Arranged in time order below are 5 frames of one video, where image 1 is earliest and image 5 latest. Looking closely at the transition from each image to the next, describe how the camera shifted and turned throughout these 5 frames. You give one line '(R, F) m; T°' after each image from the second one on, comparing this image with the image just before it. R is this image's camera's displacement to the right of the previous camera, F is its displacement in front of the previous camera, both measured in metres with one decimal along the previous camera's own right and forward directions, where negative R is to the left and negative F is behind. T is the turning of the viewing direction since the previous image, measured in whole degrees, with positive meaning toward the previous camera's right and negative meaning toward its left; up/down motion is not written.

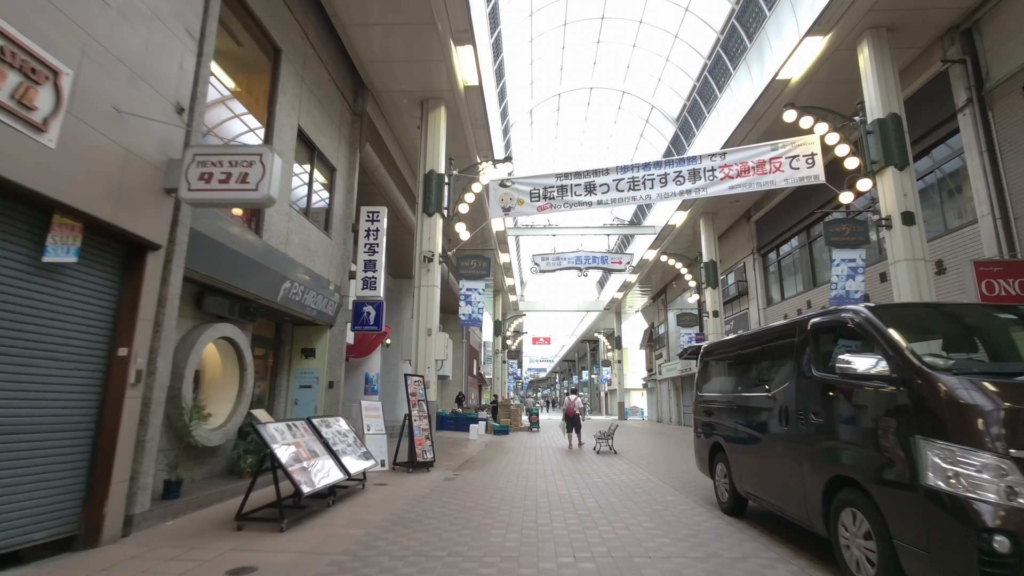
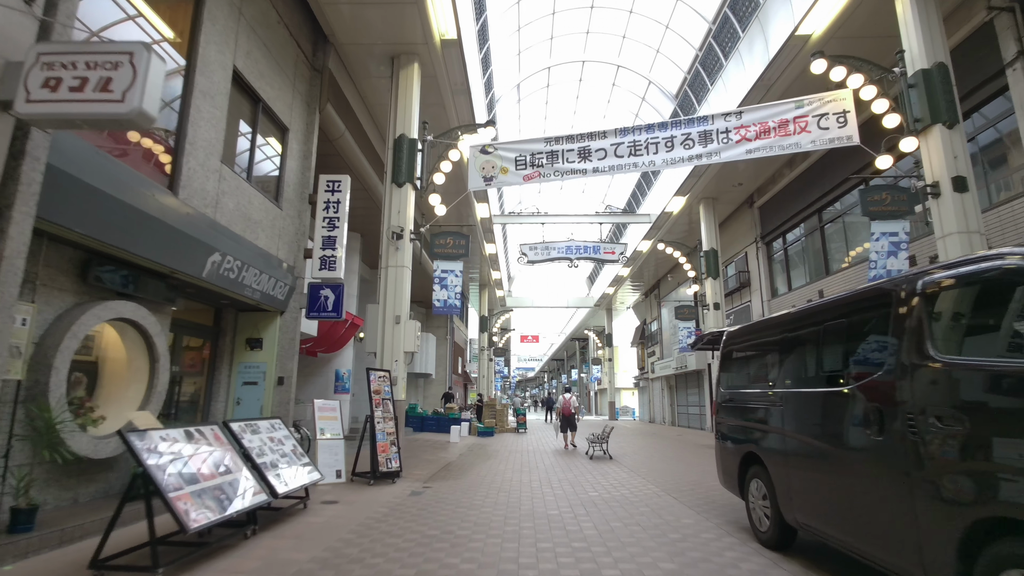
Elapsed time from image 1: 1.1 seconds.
(+0.1, +1.5) m; +1°
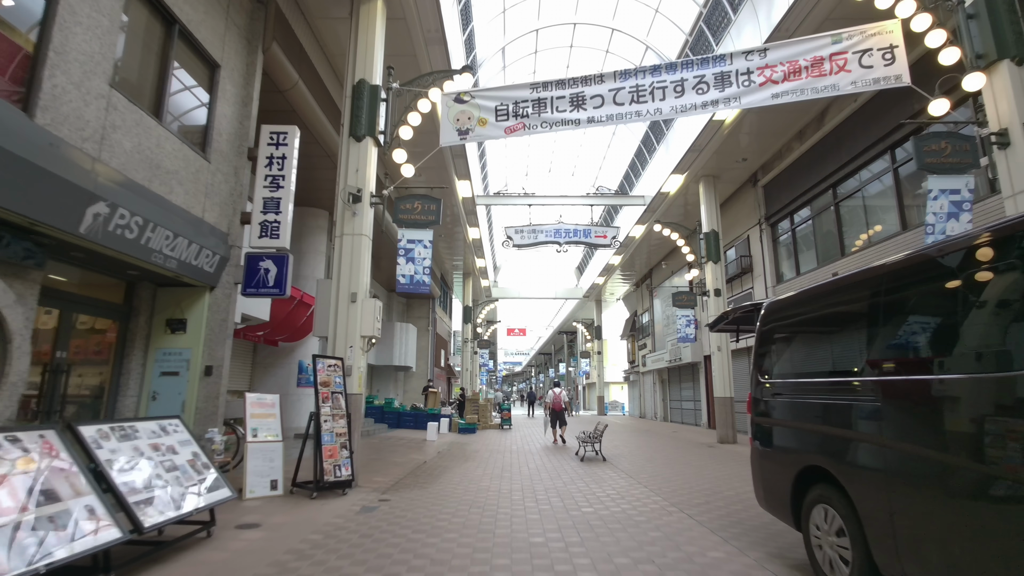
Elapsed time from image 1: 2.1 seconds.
(+0.1, +1.5) m; +1°
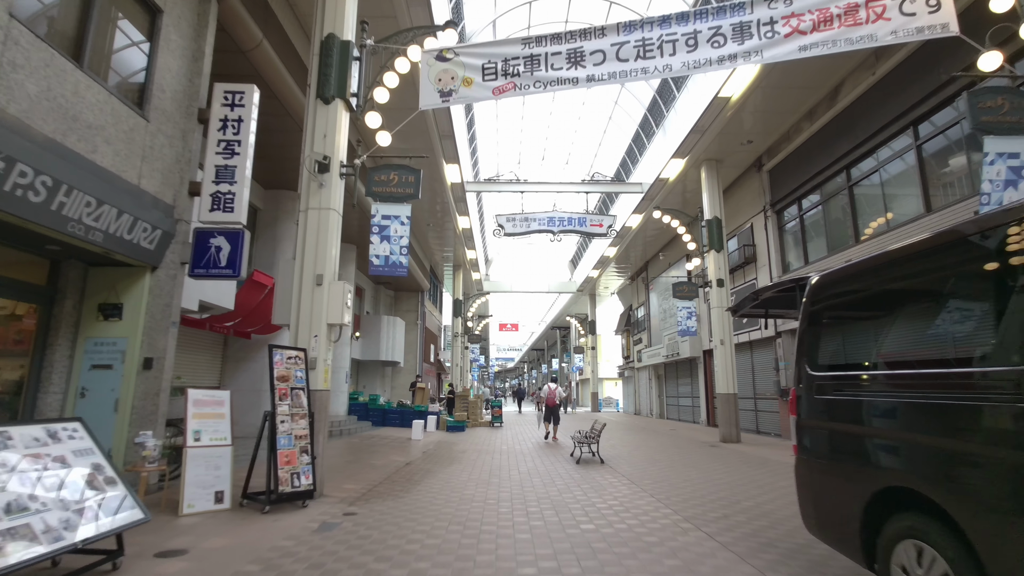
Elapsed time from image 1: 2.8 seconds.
(+0.1, +0.9) m; +1°
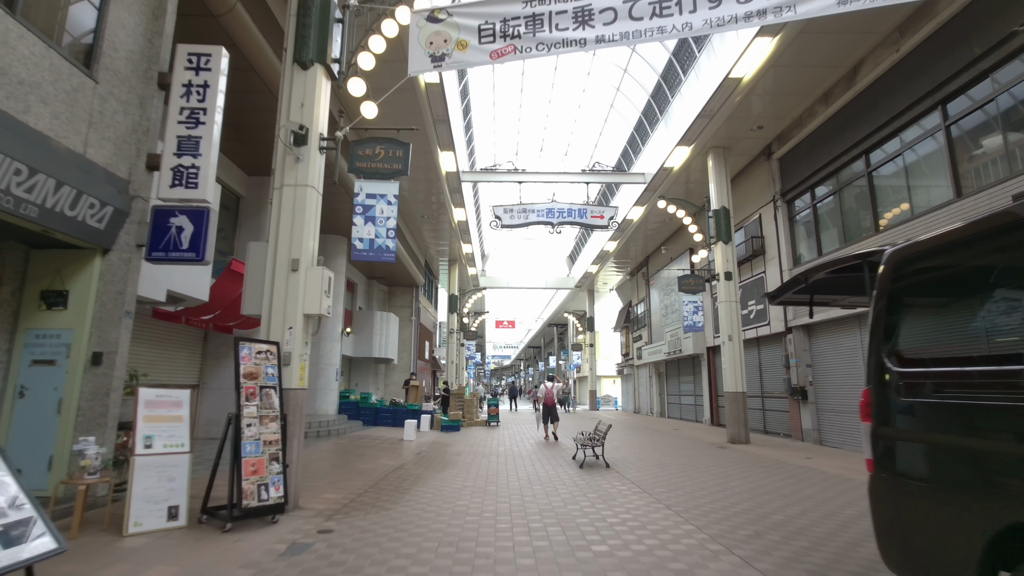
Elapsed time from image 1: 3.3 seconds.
(0.0, +0.7) m; 0°
